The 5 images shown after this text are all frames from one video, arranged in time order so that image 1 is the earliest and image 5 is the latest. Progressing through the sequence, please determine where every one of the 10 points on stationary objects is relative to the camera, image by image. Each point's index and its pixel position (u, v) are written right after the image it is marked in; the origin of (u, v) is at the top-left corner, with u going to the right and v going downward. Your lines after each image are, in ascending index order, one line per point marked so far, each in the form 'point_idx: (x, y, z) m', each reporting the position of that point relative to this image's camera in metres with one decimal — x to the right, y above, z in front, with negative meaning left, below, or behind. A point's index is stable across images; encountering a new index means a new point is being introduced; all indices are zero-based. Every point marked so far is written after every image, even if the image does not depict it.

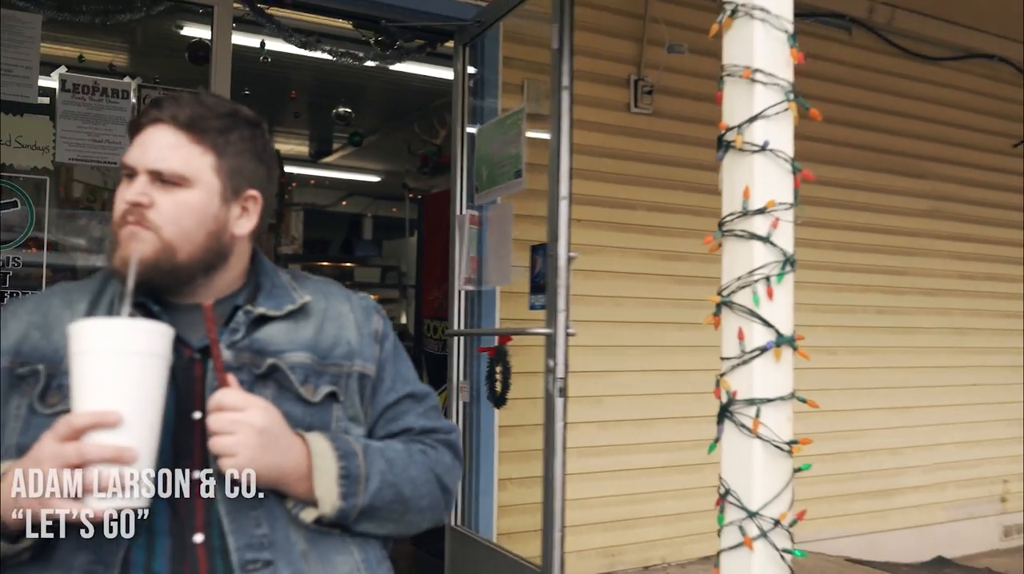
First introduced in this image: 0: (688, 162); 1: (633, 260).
0: (+0.9, +0.6, +4.7) m
1: (+0.6, +0.1, +4.6) m
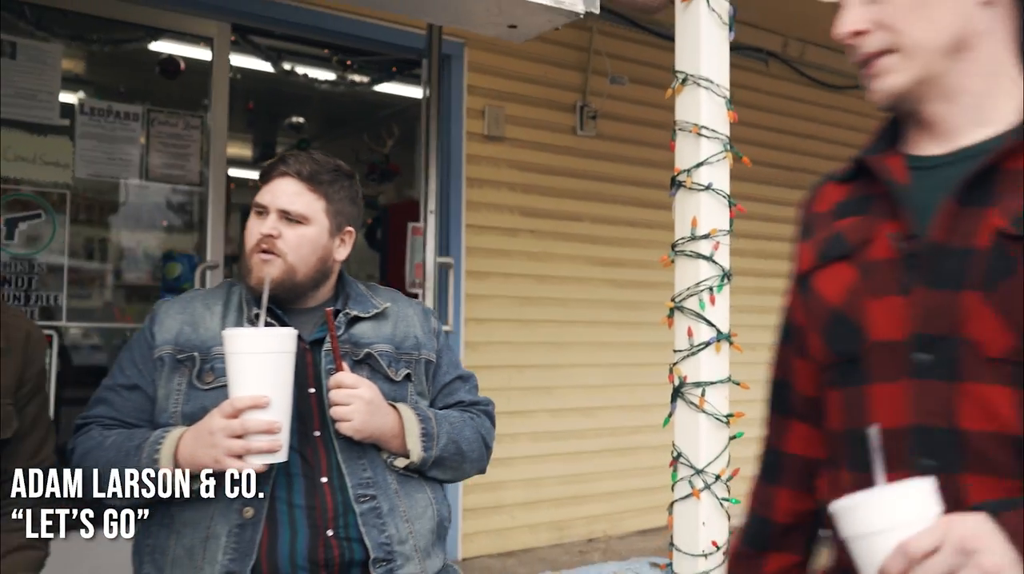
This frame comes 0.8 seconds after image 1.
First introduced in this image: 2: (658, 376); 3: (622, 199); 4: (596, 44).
0: (+0.6, +0.6, +5.3) m
1: (+0.4, +0.1, +5.1) m
2: (+0.8, -0.5, +5.4) m
3: (+0.6, +0.5, +5.3) m
4: (+0.5, +1.3, +5.2) m
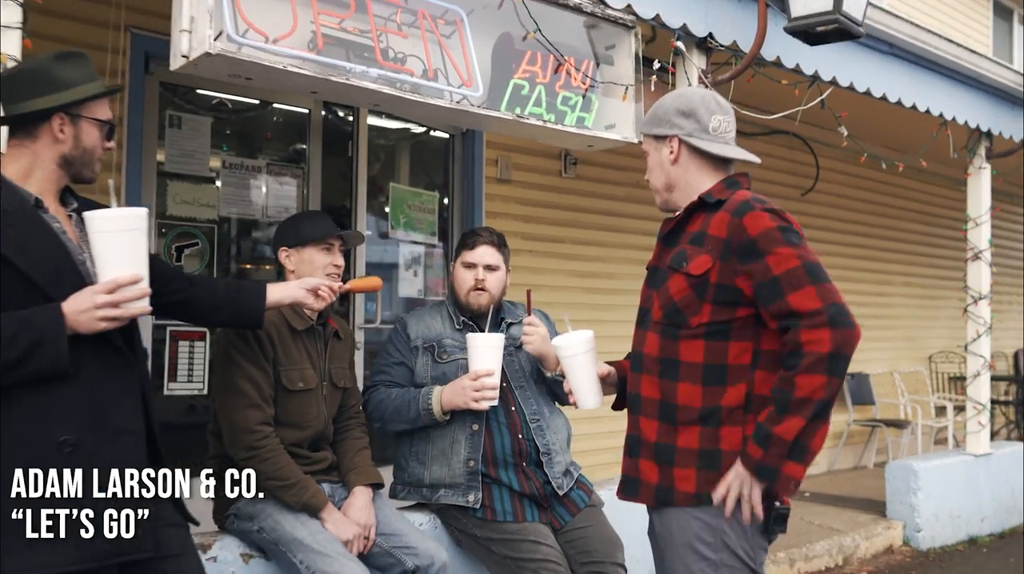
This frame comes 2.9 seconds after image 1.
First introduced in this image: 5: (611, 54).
0: (+0.6, +0.6, +6.9) m
1: (+0.4, +0.1, +6.7) m
2: (+0.8, -0.6, +7.1) m
3: (+0.6, +0.5, +6.9) m
4: (+0.5, +1.3, +6.7) m
5: (+0.4, +0.9, +3.9) m
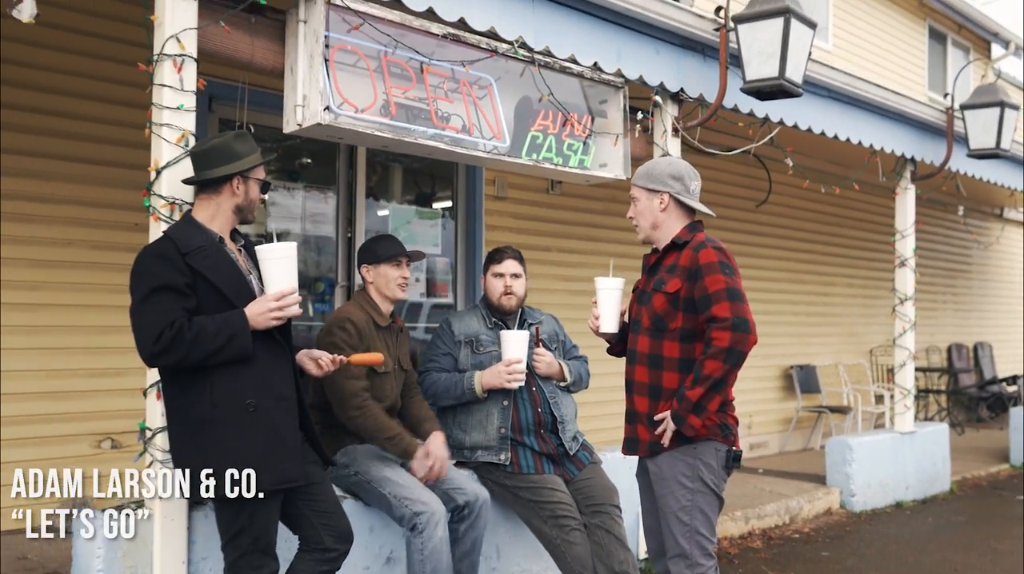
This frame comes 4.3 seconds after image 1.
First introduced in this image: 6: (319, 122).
0: (+0.6, +0.5, +7.9) m
1: (+0.3, 0.0, +7.7) m
2: (+0.7, -0.6, +8.1) m
3: (+0.5, +0.4, +7.9) m
4: (+0.4, +1.3, +7.7) m
5: (+0.5, +0.9, +4.8) m
6: (-0.7, +0.6, +3.6) m
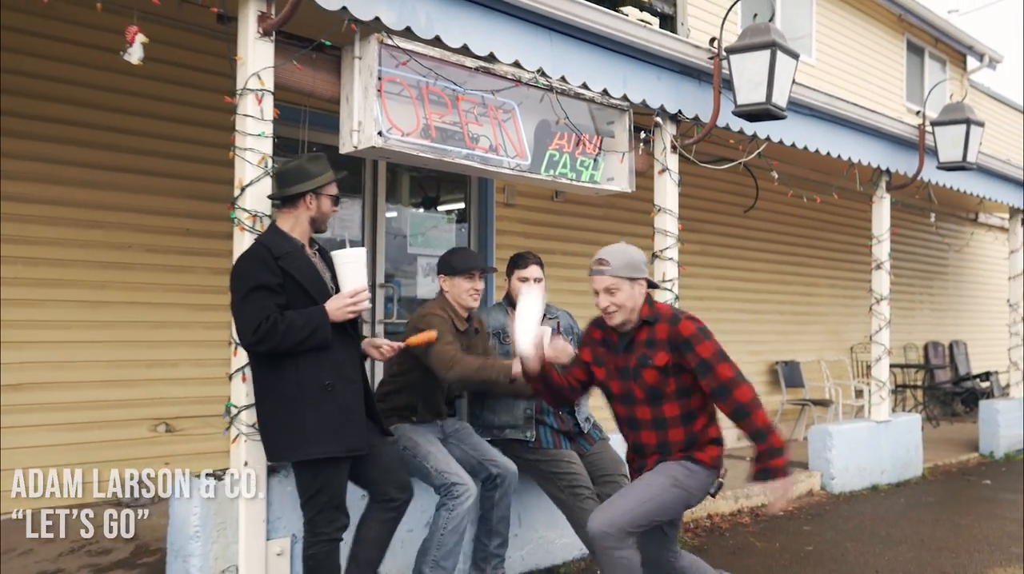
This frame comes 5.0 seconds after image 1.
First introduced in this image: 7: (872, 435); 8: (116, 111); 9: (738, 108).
0: (+0.6, +0.5, +8.5) m
1: (+0.4, 0.0, +8.3) m
2: (+0.8, -0.6, +8.7) m
3: (+0.6, +0.4, +8.5) m
4: (+0.5, +1.3, +8.3) m
5: (+0.6, +0.9, +5.5) m
6: (-0.6, +0.6, +4.2) m
7: (+3.0, -1.2, +8.0) m
8: (-2.2, +1.0, +5.4) m
9: (+1.3, +1.1, +5.6) m
